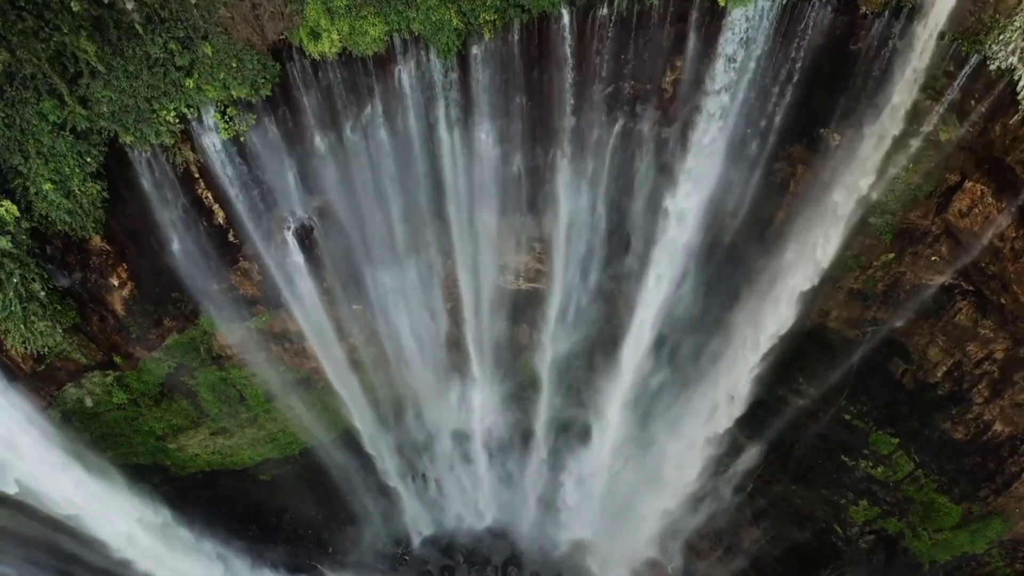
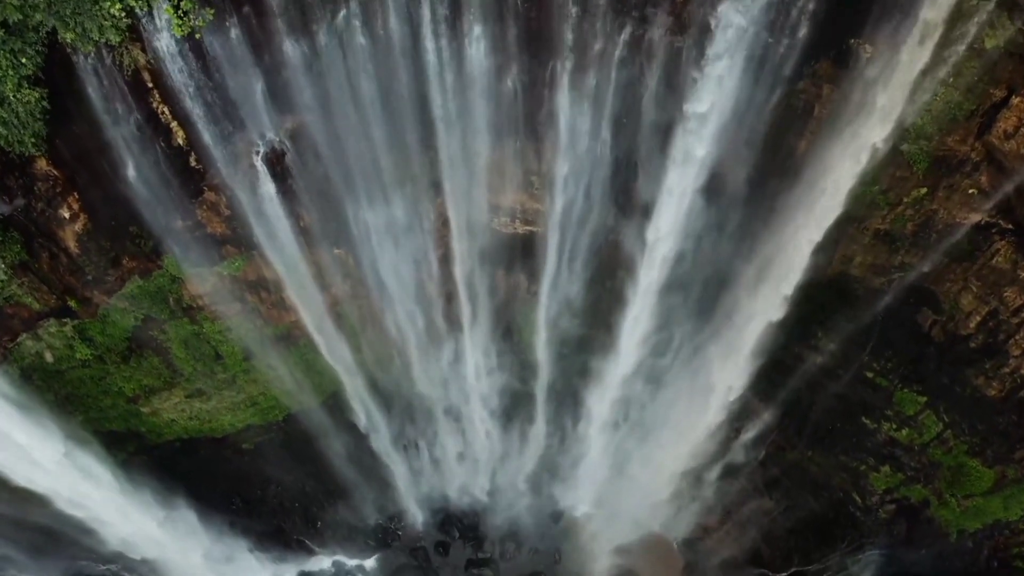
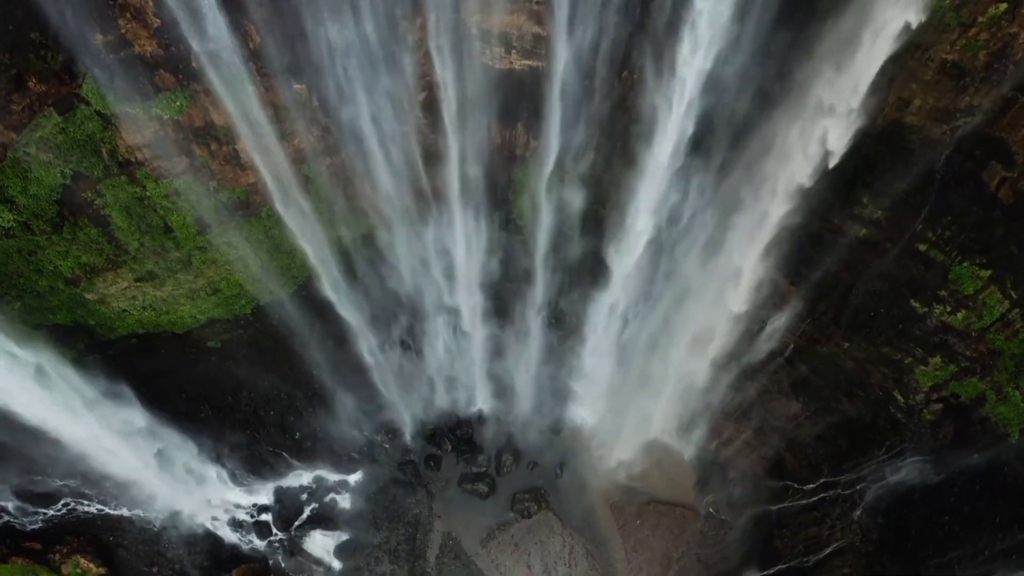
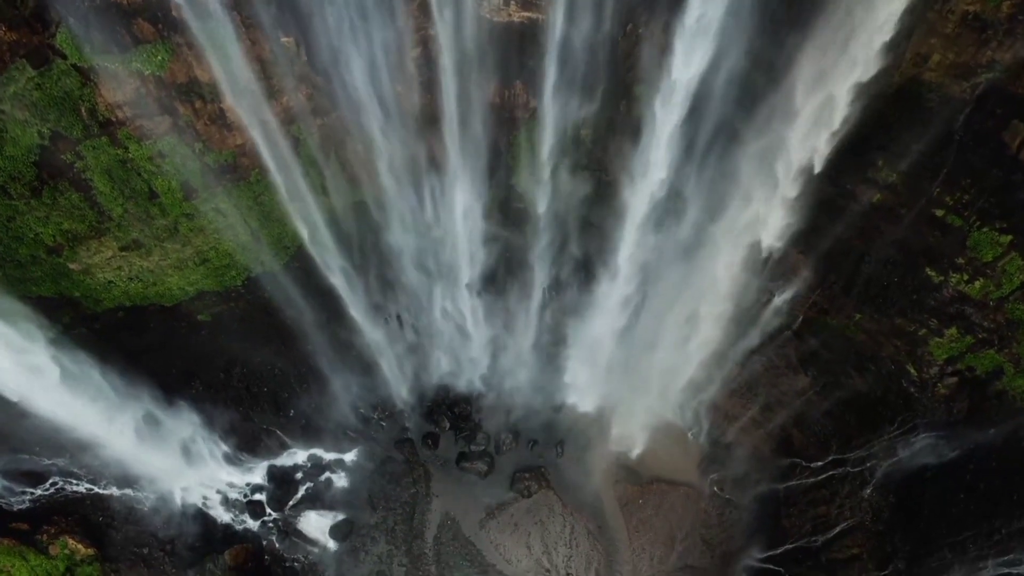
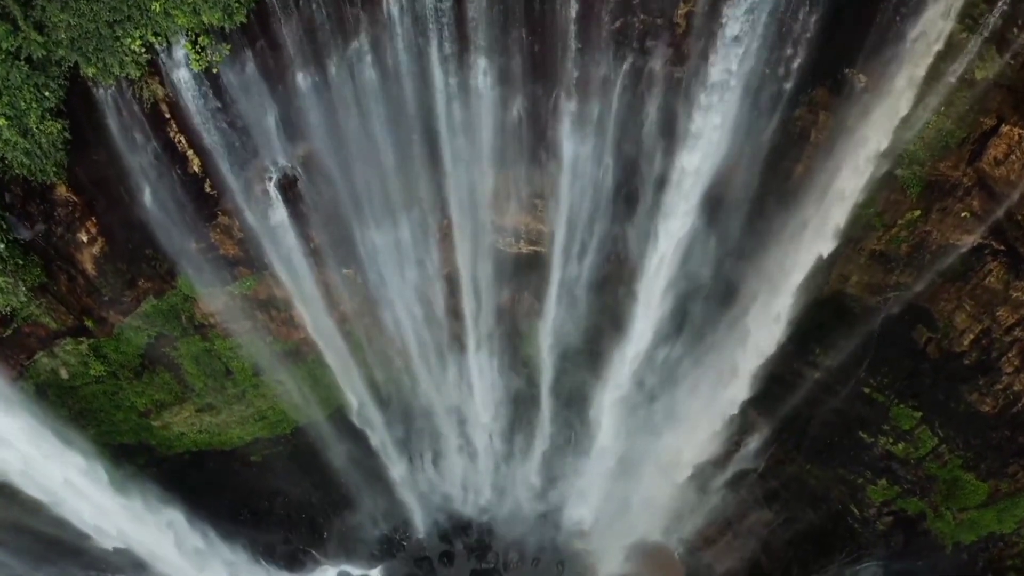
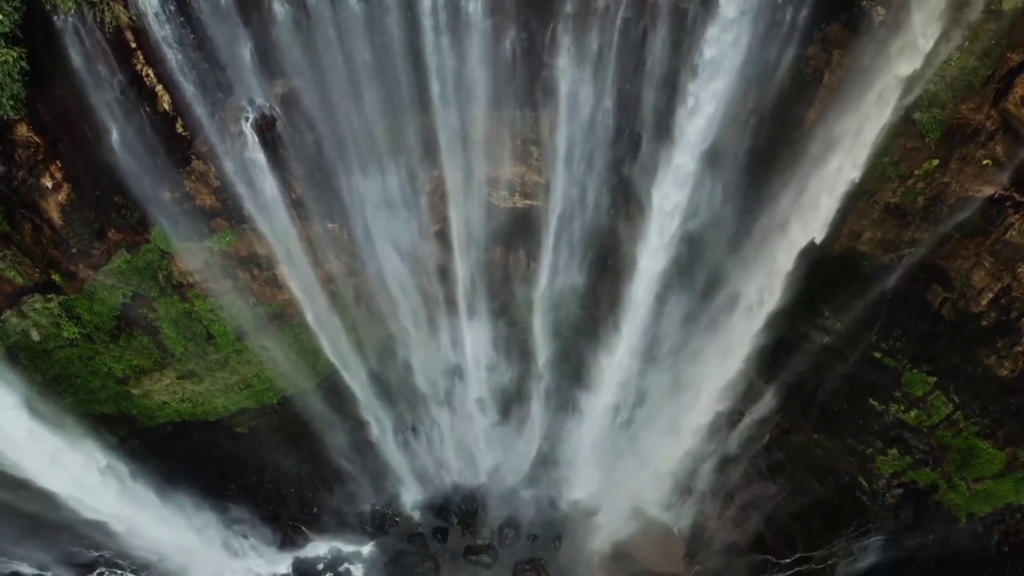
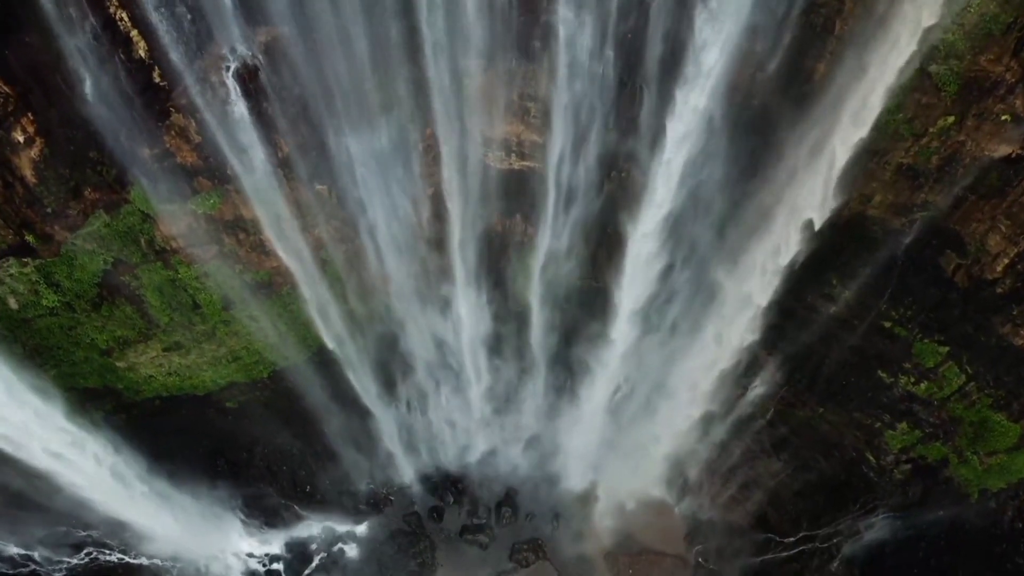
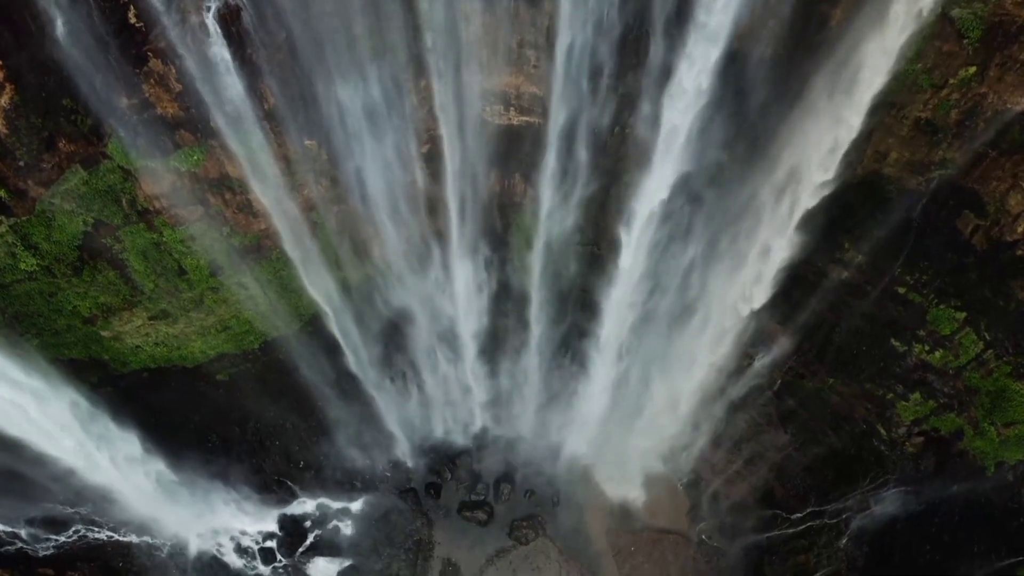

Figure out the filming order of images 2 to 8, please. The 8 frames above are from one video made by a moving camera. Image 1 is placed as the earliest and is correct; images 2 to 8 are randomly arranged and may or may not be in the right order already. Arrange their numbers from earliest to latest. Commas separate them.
5, 2, 6, 7, 8, 3, 4
